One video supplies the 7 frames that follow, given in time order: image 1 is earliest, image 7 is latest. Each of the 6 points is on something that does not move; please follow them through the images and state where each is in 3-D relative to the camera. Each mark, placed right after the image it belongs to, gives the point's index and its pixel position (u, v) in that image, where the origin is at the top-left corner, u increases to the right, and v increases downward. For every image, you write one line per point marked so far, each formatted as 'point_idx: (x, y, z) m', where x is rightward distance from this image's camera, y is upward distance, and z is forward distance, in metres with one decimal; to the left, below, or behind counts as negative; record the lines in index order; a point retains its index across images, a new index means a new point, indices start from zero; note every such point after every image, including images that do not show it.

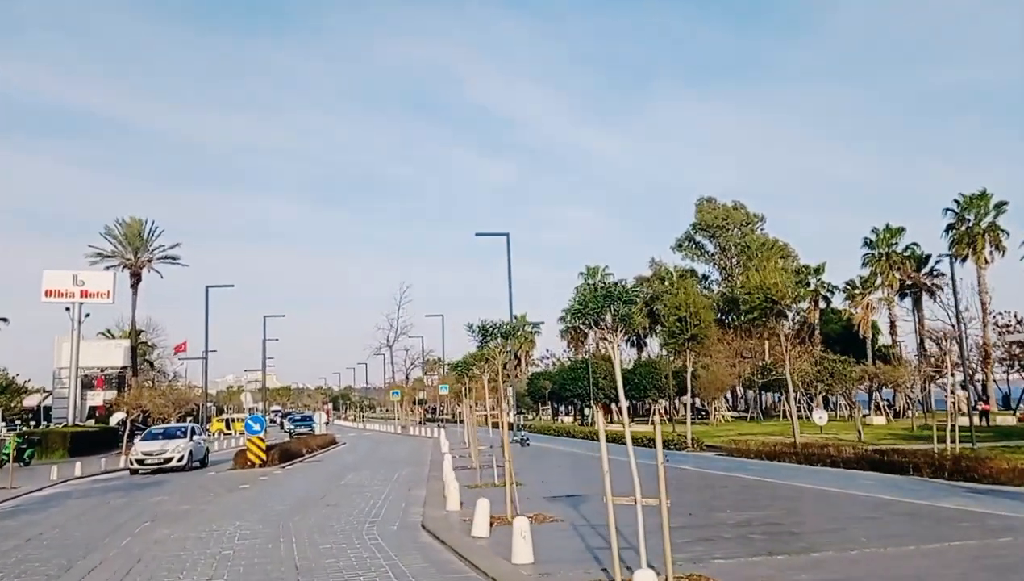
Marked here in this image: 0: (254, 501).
0: (-5.2, -4.3, +19.5) m
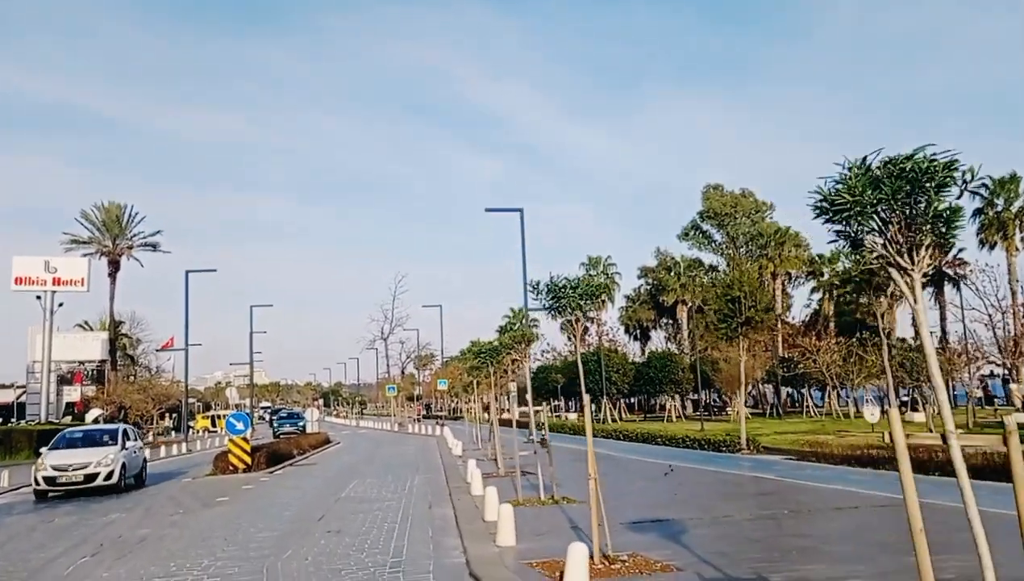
0: (-4.4, -3.7, +15.2) m
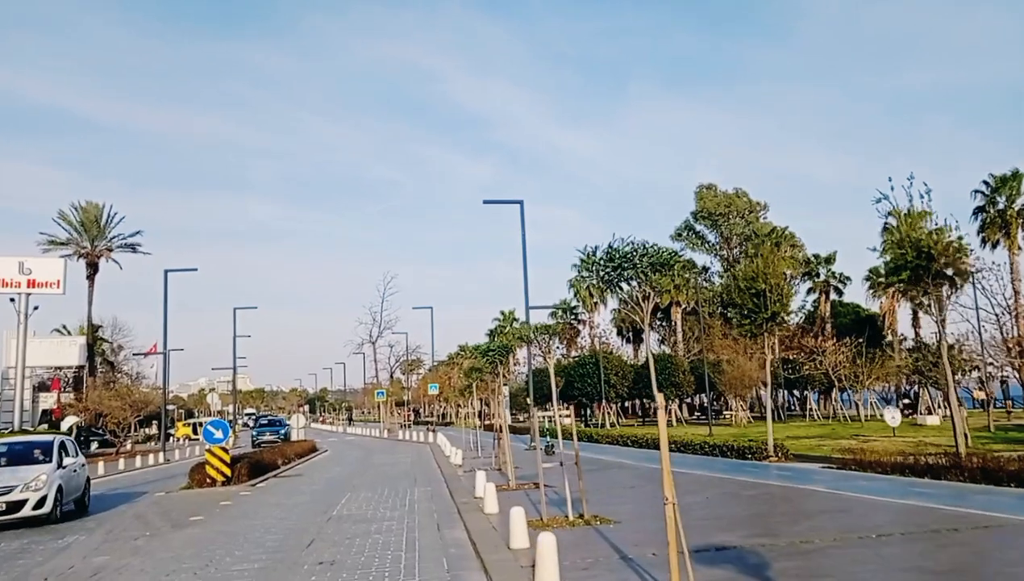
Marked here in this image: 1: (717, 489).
0: (-4.1, -3.5, +12.9) m
1: (+3.5, -3.4, +16.8) m
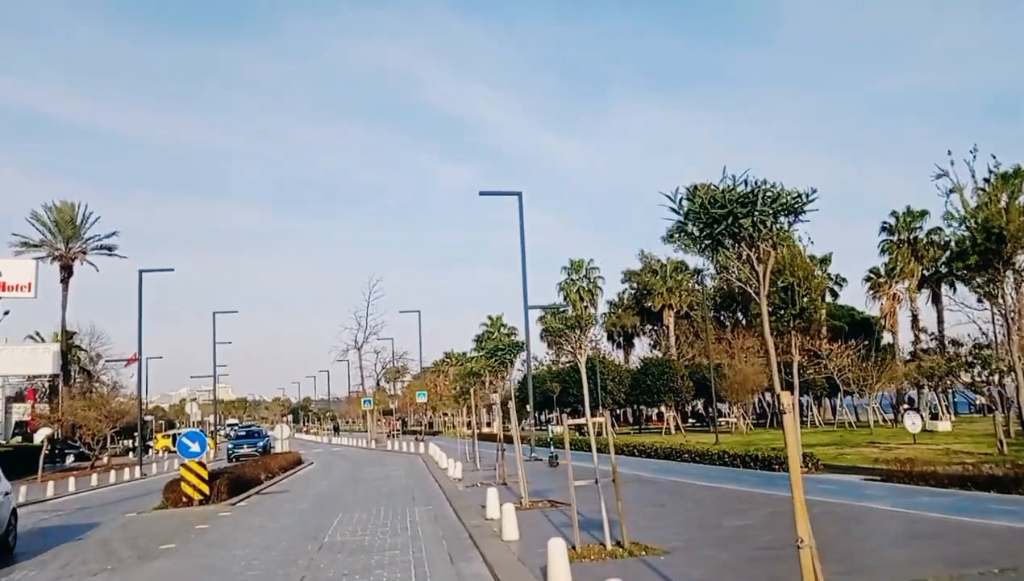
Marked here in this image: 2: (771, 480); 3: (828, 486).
0: (-3.8, -3.4, +10.8) m
1: (+3.8, -3.3, +14.8) m
2: (+5.3, -3.9, +19.6) m
3: (+6.0, -3.7, +18.1) m
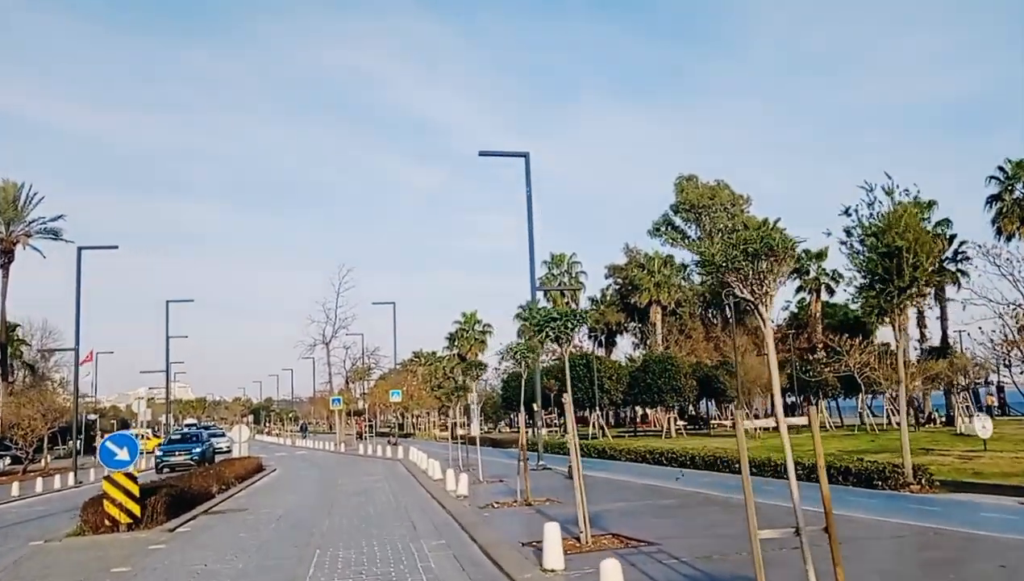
0: (-3.0, -2.7, +5.7) m
1: (+4.5, -2.7, +9.9) m
2: (+5.8, -3.2, +14.8) m
3: (+6.6, -3.1, +13.3) m
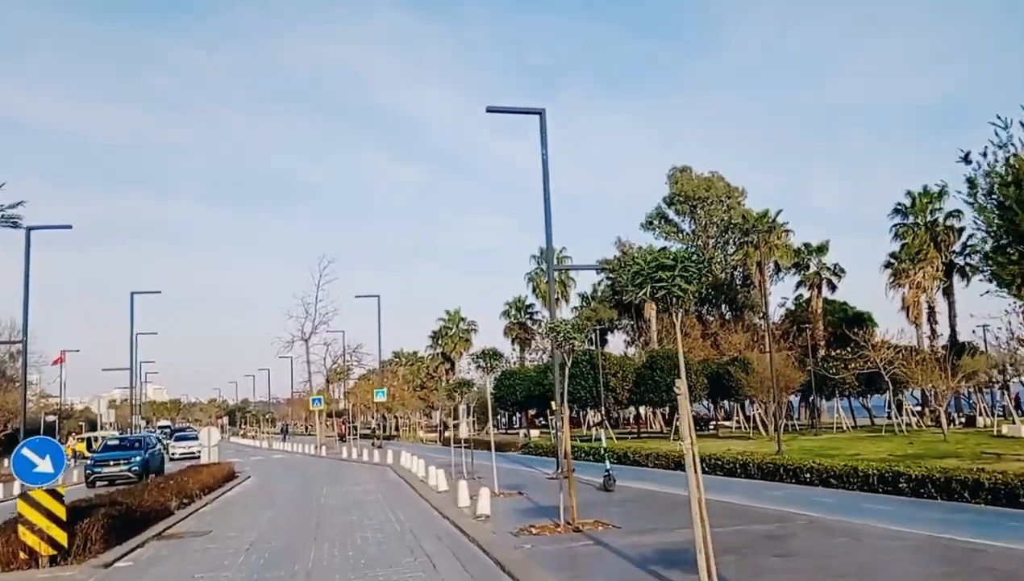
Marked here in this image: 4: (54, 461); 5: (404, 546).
0: (-2.2, -2.1, +1.8) m
1: (+5.2, -2.1, +6.2) m
2: (+6.4, -2.7, +11.1) m
3: (+7.2, -2.6, +9.6) m
4: (-6.1, -2.2, +12.9) m
5: (-1.5, -3.3, +12.8) m
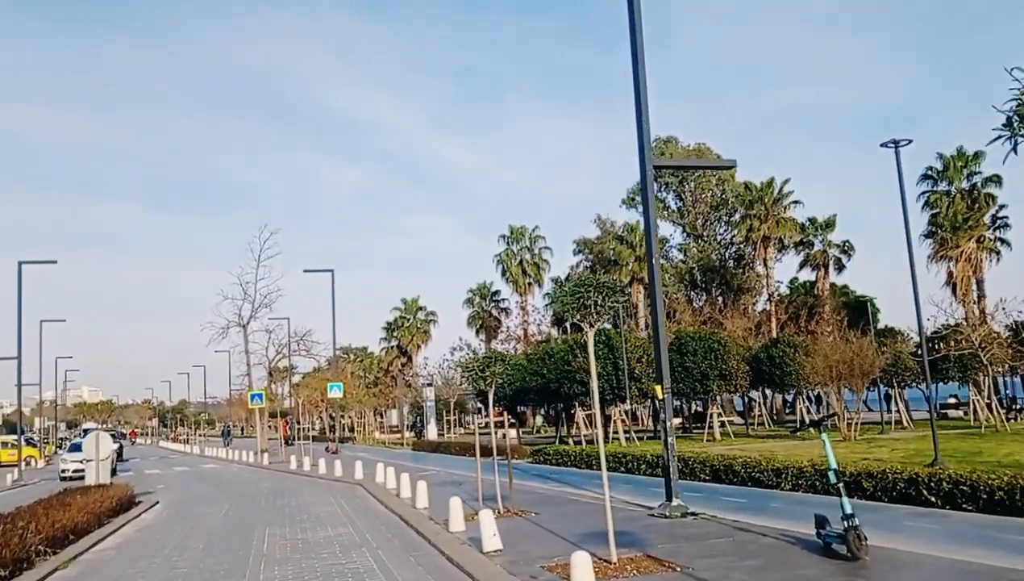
0: (+0.1, -0.9, -7.6) m
1: (+7.2, -0.9, -2.8) m
2: (+8.1, -1.4, +2.2) m
3: (+9.0, -1.3, +0.8) m
4: (-4.5, -1.0, +3.2) m
5: (+0.2, -2.0, +3.4) m
